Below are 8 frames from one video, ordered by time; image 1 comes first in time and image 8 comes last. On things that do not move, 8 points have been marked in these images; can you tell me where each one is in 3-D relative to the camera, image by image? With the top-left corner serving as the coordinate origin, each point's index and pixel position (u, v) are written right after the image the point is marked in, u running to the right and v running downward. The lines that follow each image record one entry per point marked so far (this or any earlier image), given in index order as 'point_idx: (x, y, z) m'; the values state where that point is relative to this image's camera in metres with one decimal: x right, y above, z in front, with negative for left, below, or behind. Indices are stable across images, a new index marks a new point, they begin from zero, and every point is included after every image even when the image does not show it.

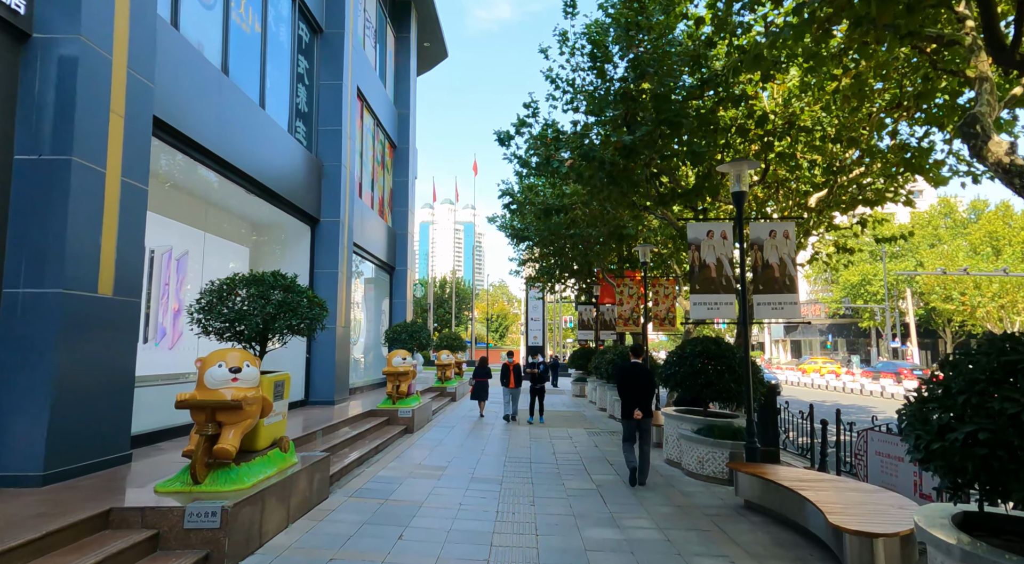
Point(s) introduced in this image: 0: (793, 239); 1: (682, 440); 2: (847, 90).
0: (+3.9, +0.6, +7.9) m
1: (+2.6, -2.5, +8.9) m
2: (+5.7, +3.3, +9.8) m
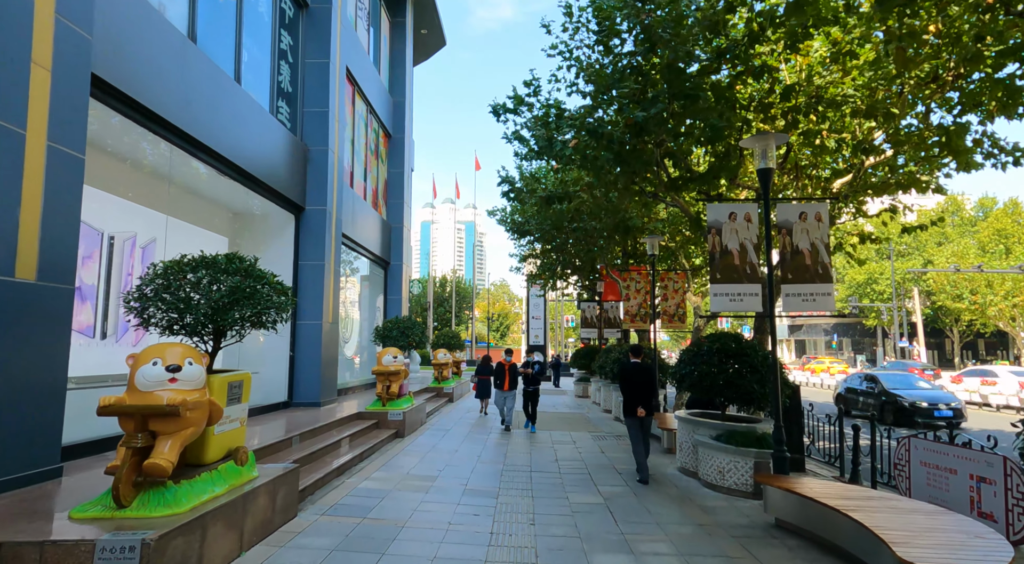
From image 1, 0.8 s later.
0: (+3.8, +0.7, +7.0) m
1: (+2.6, -2.3, +8.0) m
2: (+5.7, +3.4, +8.9) m
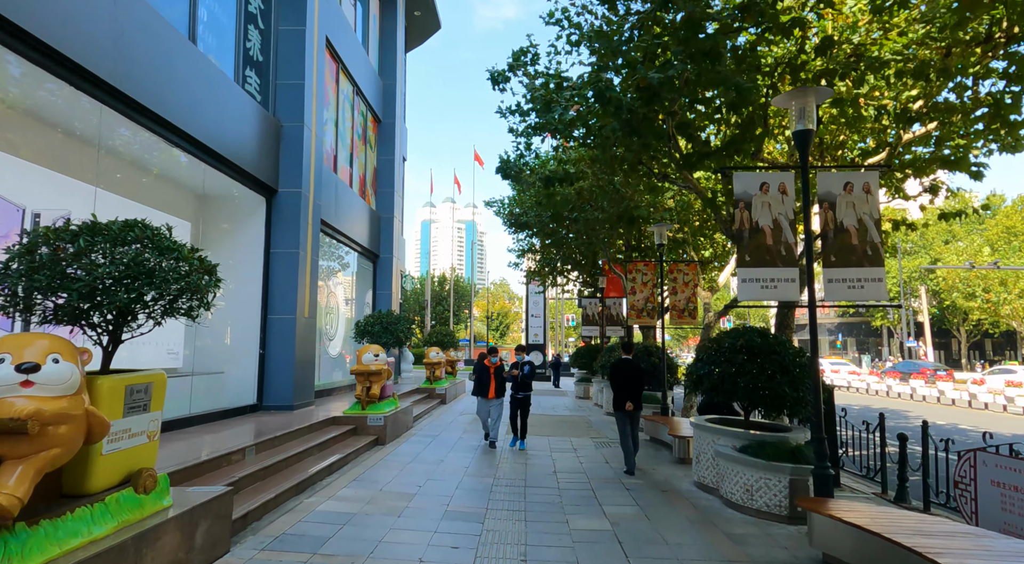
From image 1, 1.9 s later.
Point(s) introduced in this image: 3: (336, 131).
0: (+3.7, +0.9, +5.9) m
1: (+2.5, -2.2, +6.9) m
2: (+5.6, +3.6, +7.8) m
3: (-4.5, +3.9, +14.6) m
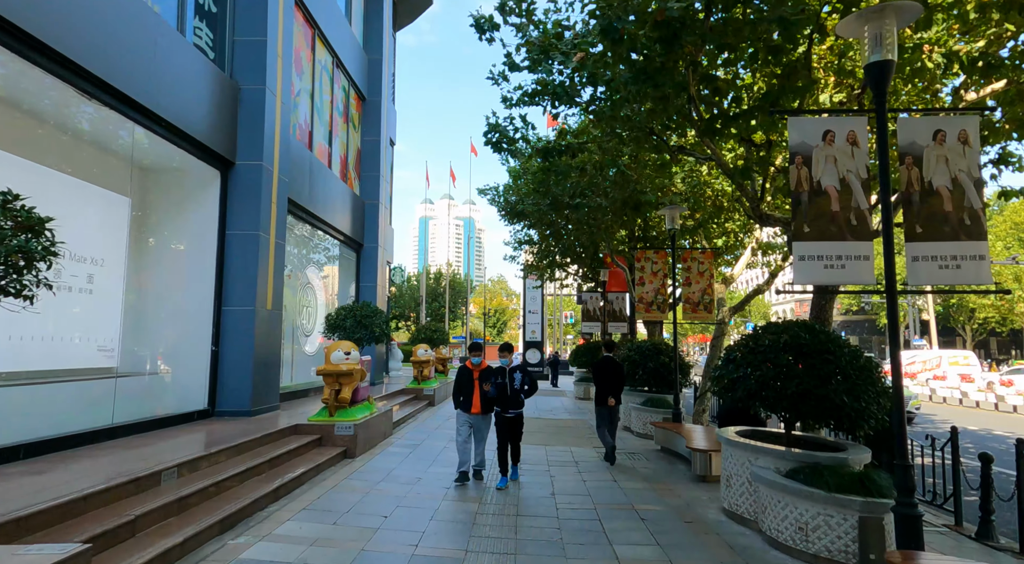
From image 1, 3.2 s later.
0: (+3.6, +1.1, +4.5) m
1: (+2.4, -2.0, +5.5) m
2: (+5.5, +3.8, +6.4) m
3: (-4.6, +4.1, +13.1) m
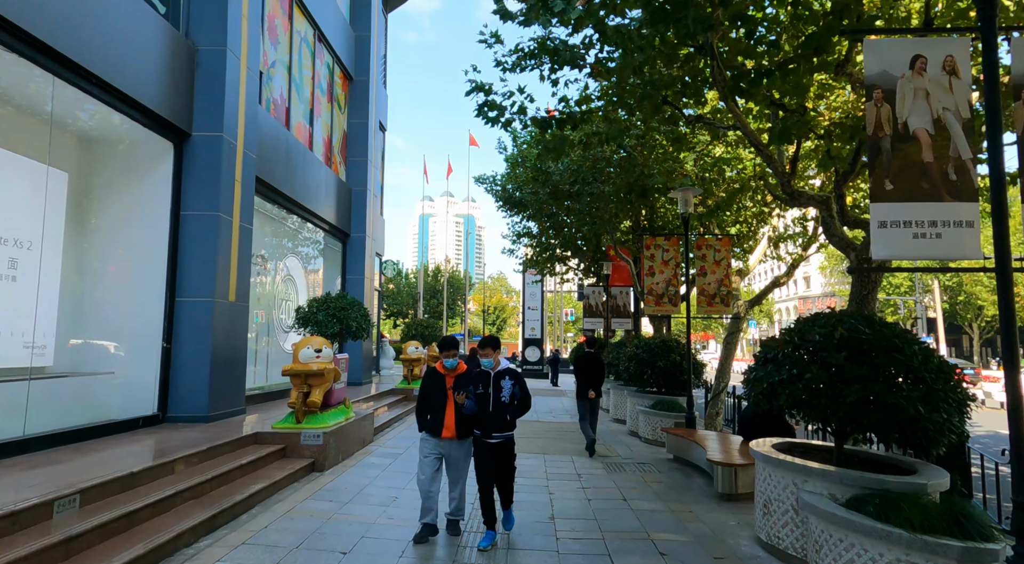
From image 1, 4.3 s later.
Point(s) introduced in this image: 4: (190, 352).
0: (+3.6, +1.2, +3.4) m
1: (+2.3, -1.8, +4.4) m
2: (+5.4, +3.9, +5.2) m
3: (-4.7, +4.3, +12.0) m
4: (-4.6, -1.0, +8.2) m
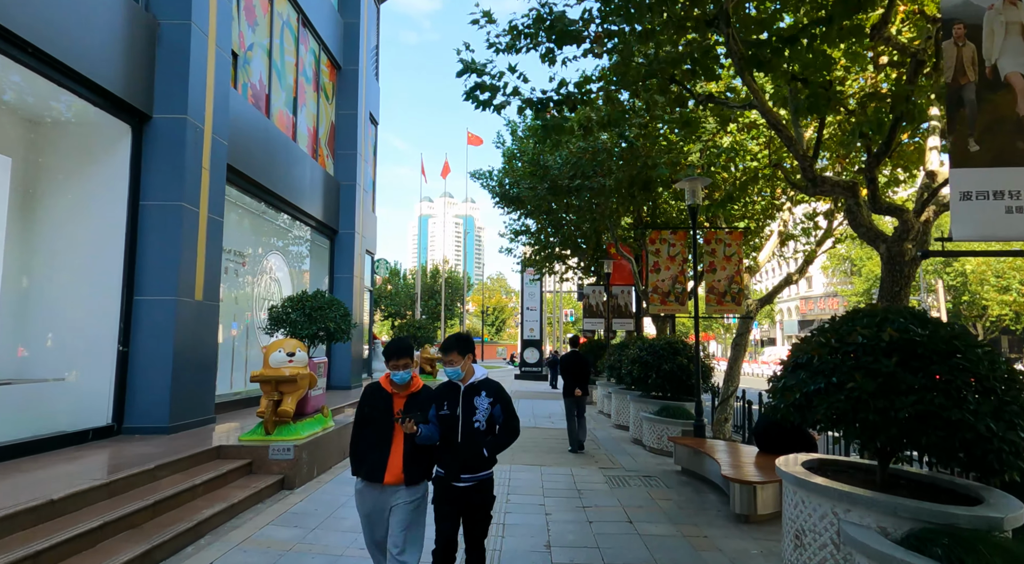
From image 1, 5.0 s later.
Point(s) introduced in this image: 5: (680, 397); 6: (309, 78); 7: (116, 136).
0: (+3.5, +1.3, +2.6) m
1: (+2.2, -1.8, +3.6) m
2: (+5.3, +4.0, +4.5) m
3: (-4.8, +4.3, +11.2) m
4: (-4.7, -1.0, +7.4) m
5: (+3.2, -2.2, +10.9) m
6: (-4.8, +4.8, +13.5) m
7: (-5.1, +1.9, +7.4) m
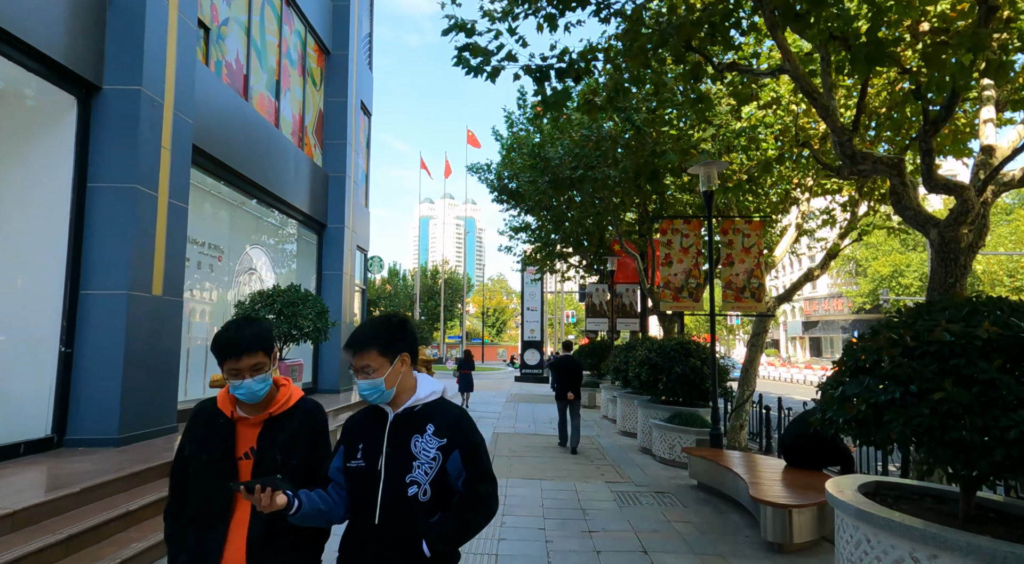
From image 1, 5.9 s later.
0: (+3.4, +1.4, +1.8) m
1: (+2.2, -1.7, +2.8) m
2: (+5.3, +4.1, +3.6) m
3: (-4.8, +4.4, +10.4) m
4: (-4.7, -0.9, +6.6) m
5: (+3.1, -2.1, +10.0) m
6: (-4.8, +4.9, +12.7) m
7: (-5.2, +2.0, +6.6) m
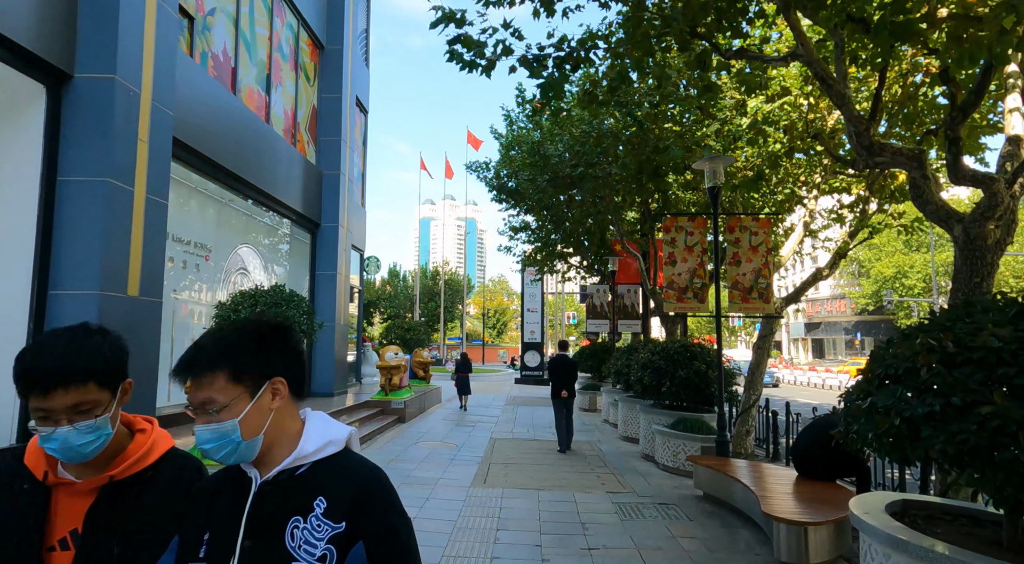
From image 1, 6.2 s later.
0: (+3.3, +1.4, +1.4) m
1: (+2.1, -1.6, +2.4) m
2: (+5.2, +4.1, +3.2) m
3: (-4.9, +4.4, +10.0) m
4: (-4.8, -0.9, +6.2) m
5: (+3.1, -2.1, +9.6) m
6: (-4.9, +4.9, +12.3) m
7: (-5.2, +2.0, +6.2) m
